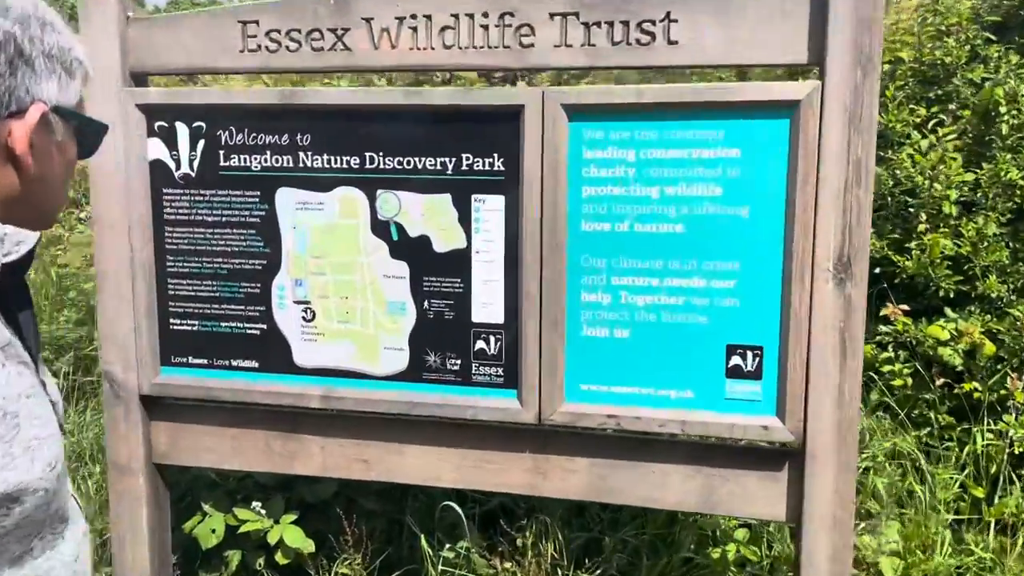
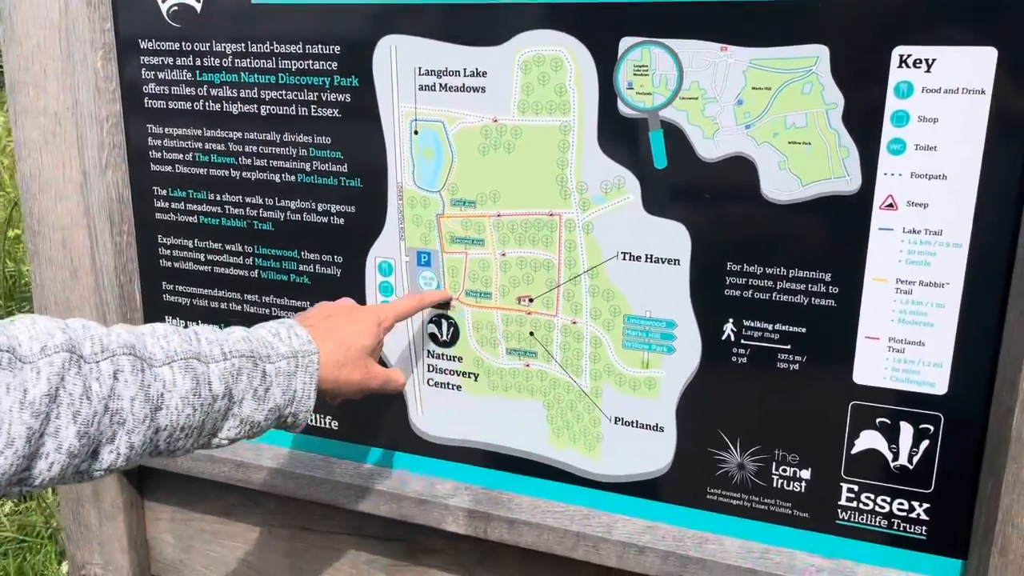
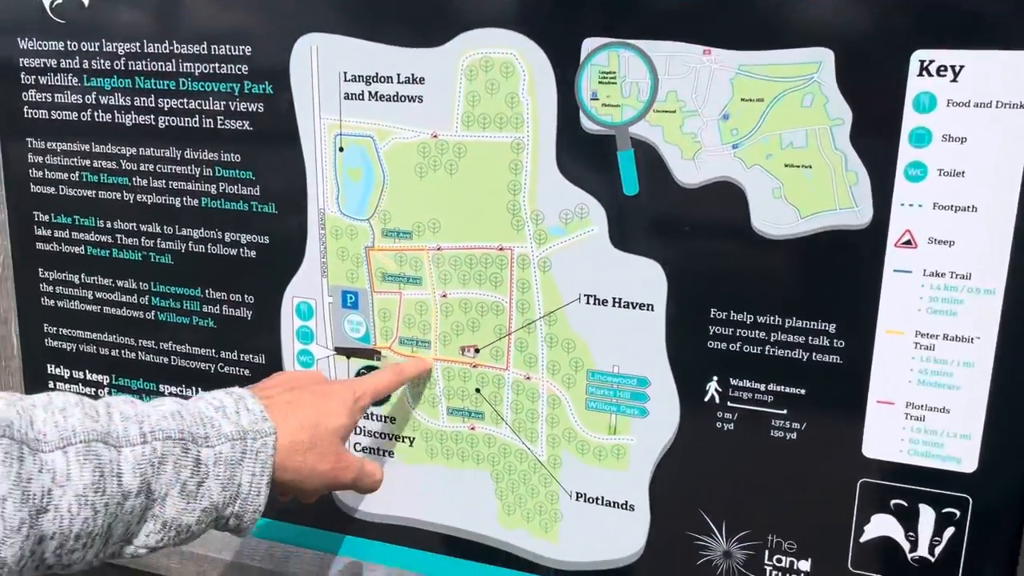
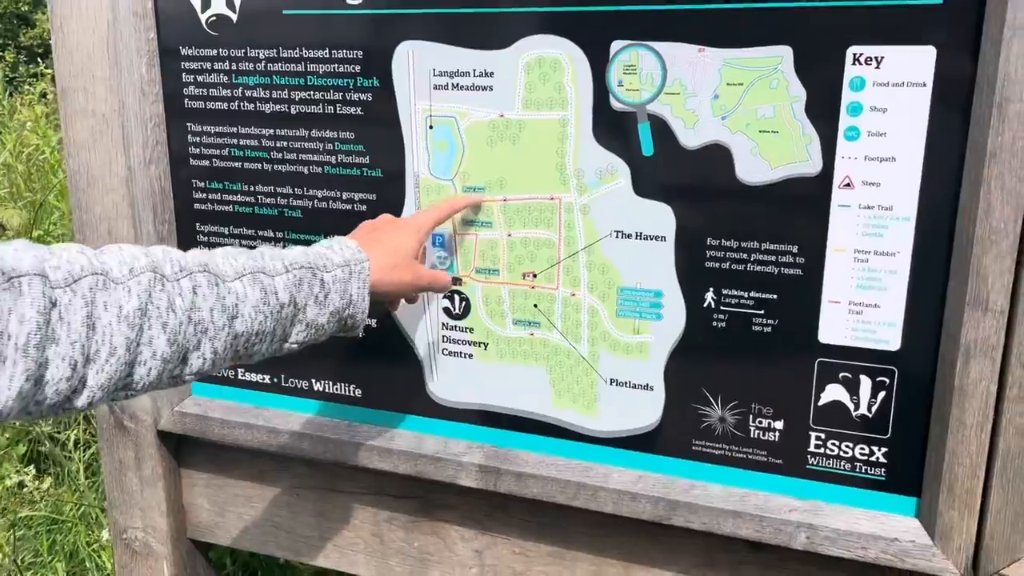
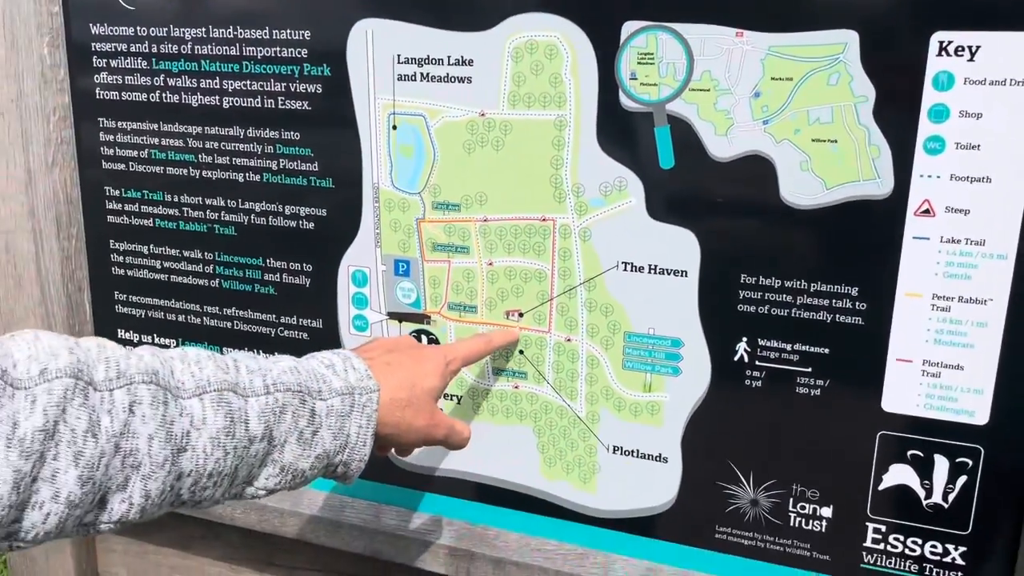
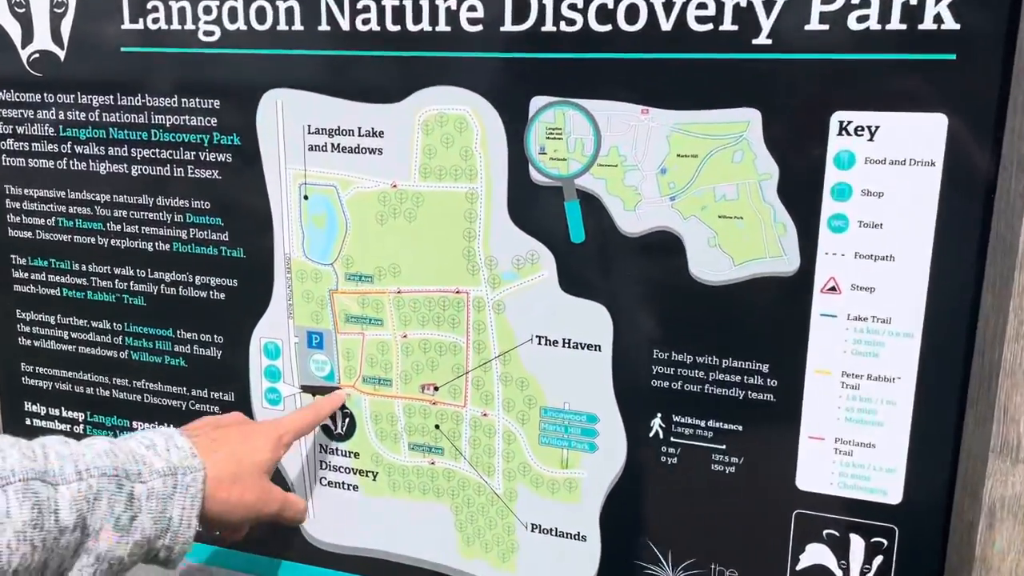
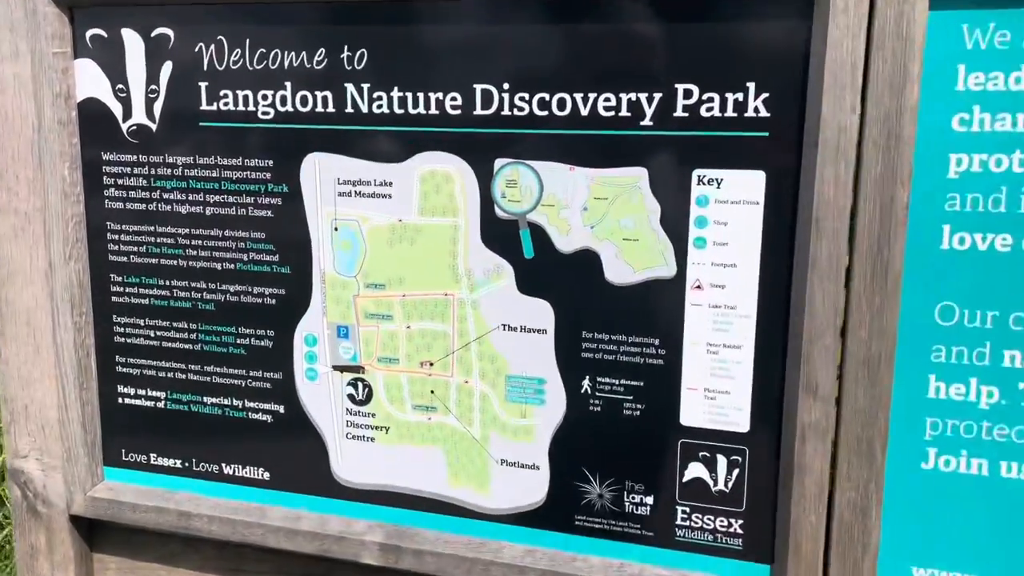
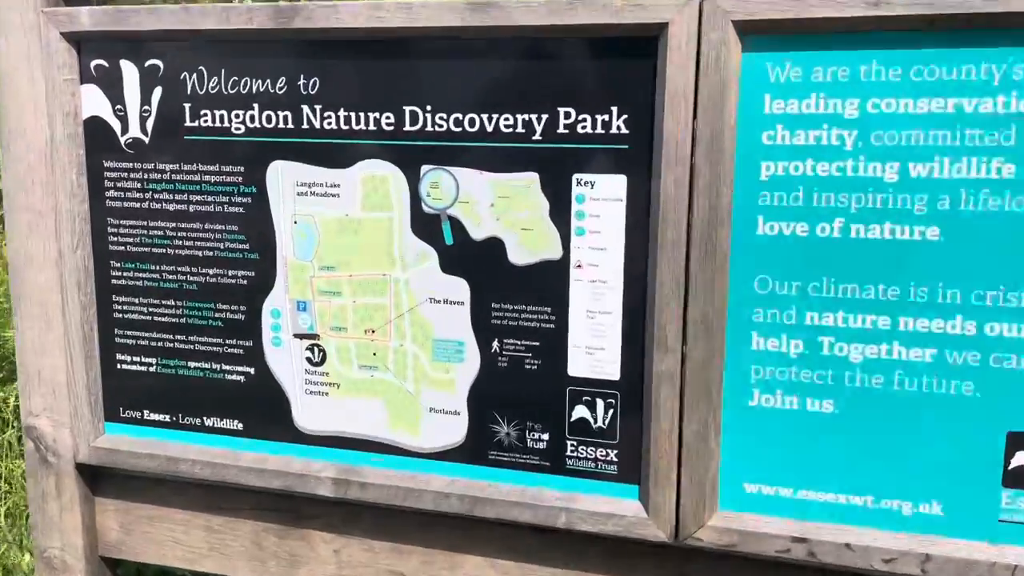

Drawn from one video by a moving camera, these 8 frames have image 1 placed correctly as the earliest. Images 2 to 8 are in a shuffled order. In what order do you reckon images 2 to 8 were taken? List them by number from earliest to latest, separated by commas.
8, 7, 6, 3, 5, 2, 4
